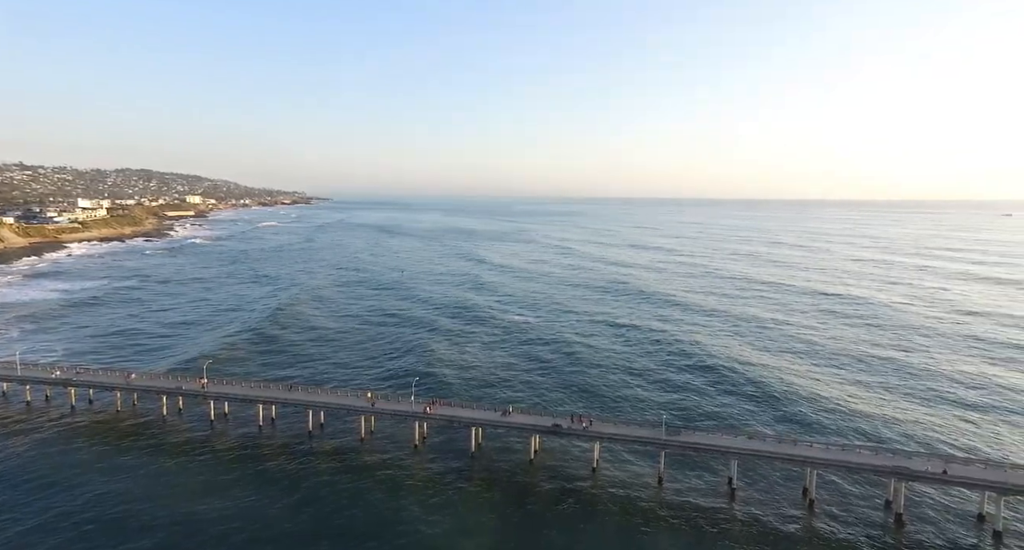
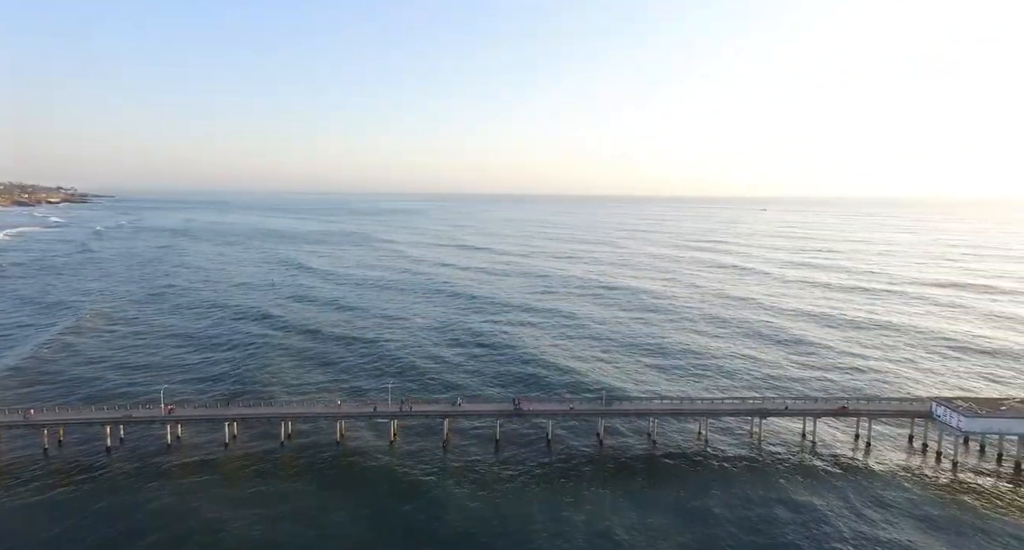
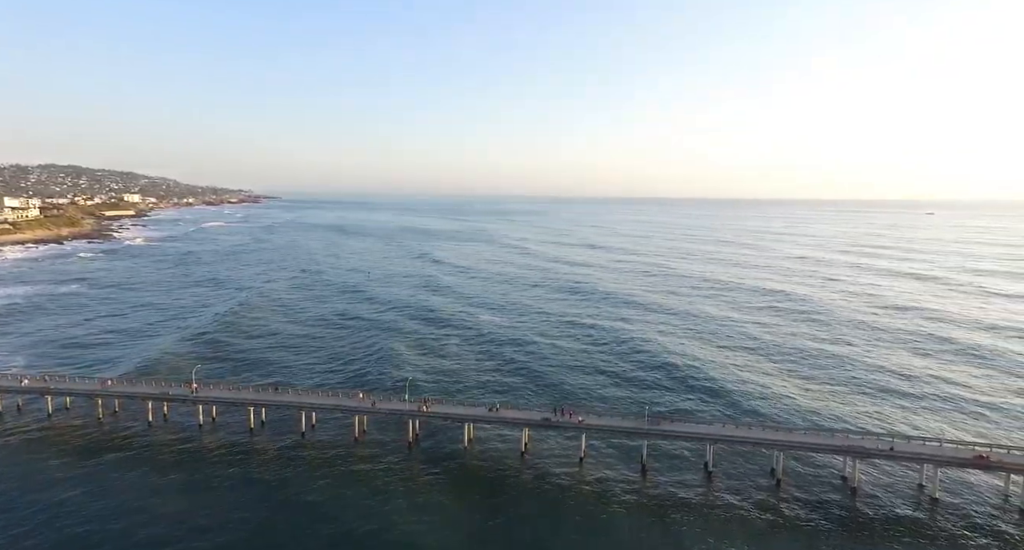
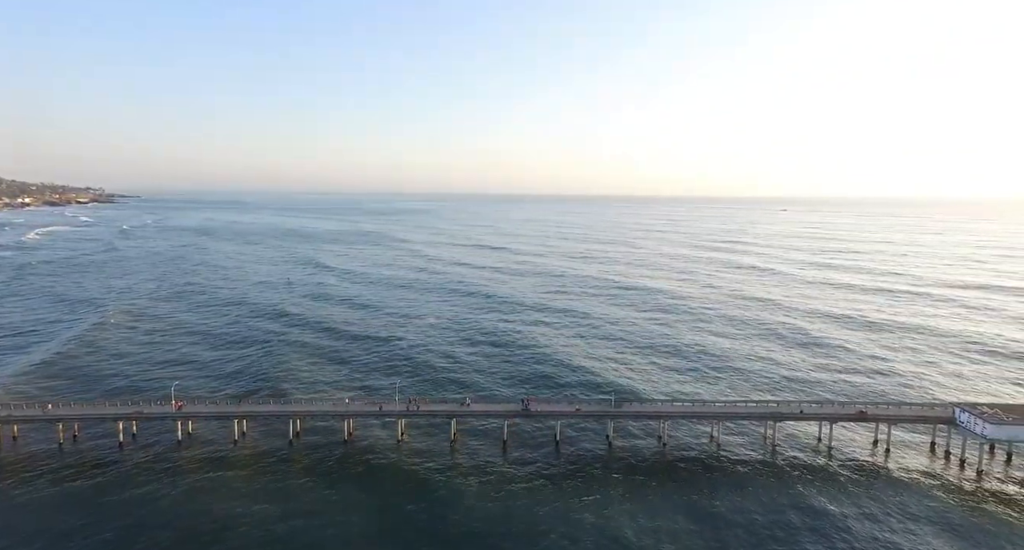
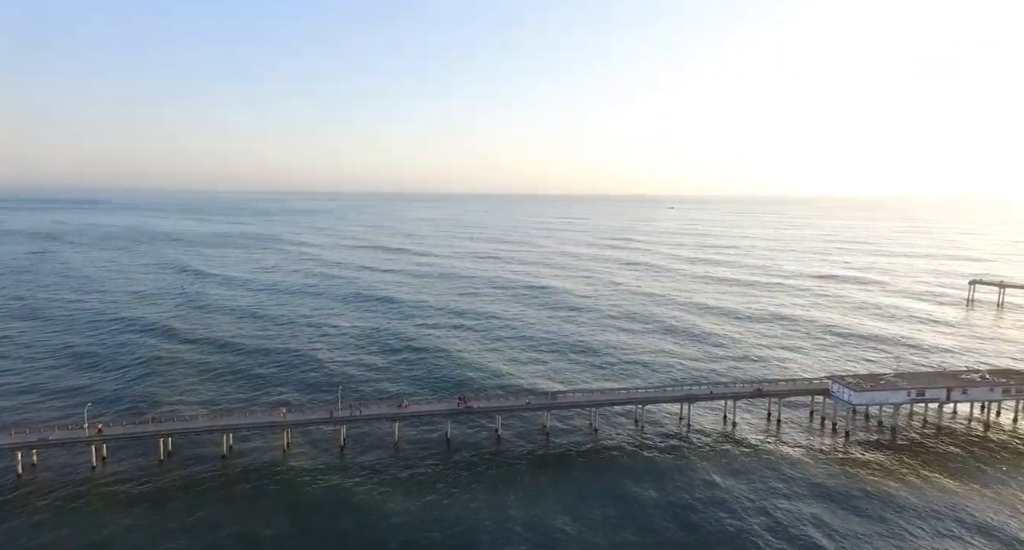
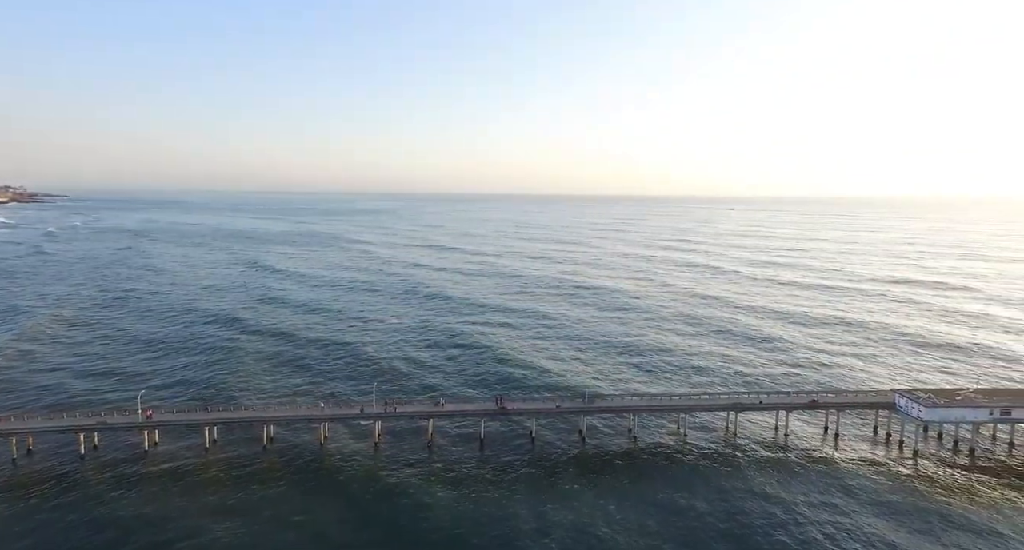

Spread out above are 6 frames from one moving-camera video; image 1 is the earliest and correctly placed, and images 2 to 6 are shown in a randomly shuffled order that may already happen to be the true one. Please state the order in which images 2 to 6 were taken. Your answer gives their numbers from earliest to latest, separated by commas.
3, 4, 2, 6, 5
